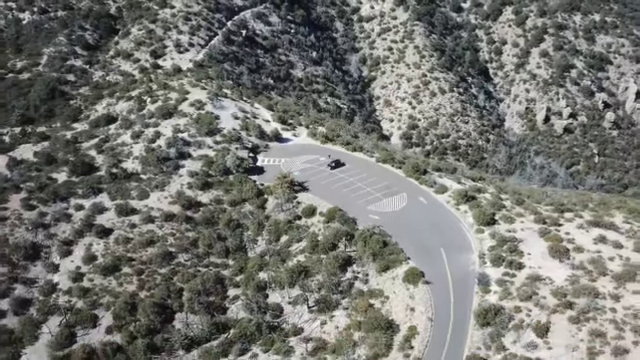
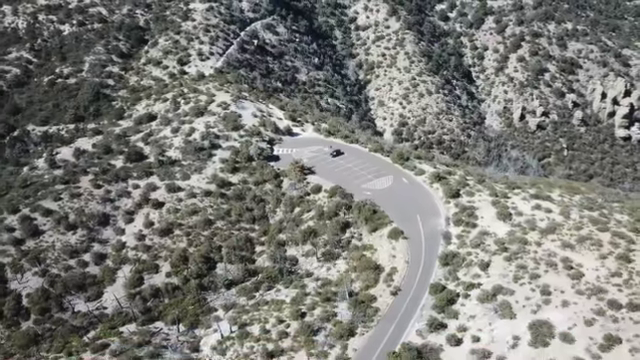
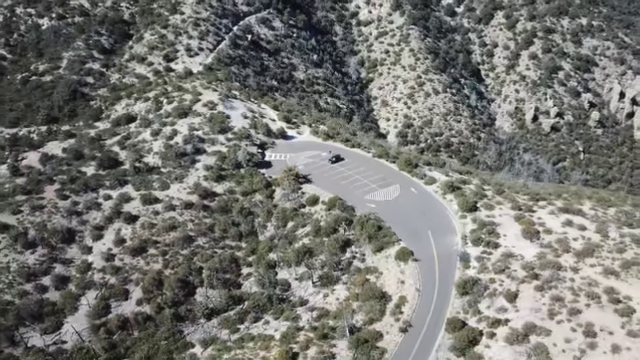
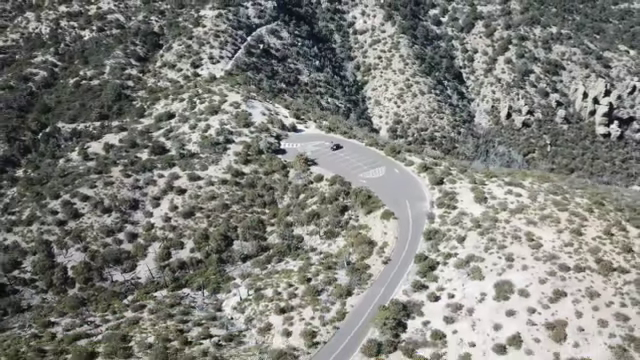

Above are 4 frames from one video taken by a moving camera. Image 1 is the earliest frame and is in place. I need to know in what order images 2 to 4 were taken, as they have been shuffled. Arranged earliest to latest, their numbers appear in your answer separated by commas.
3, 2, 4
